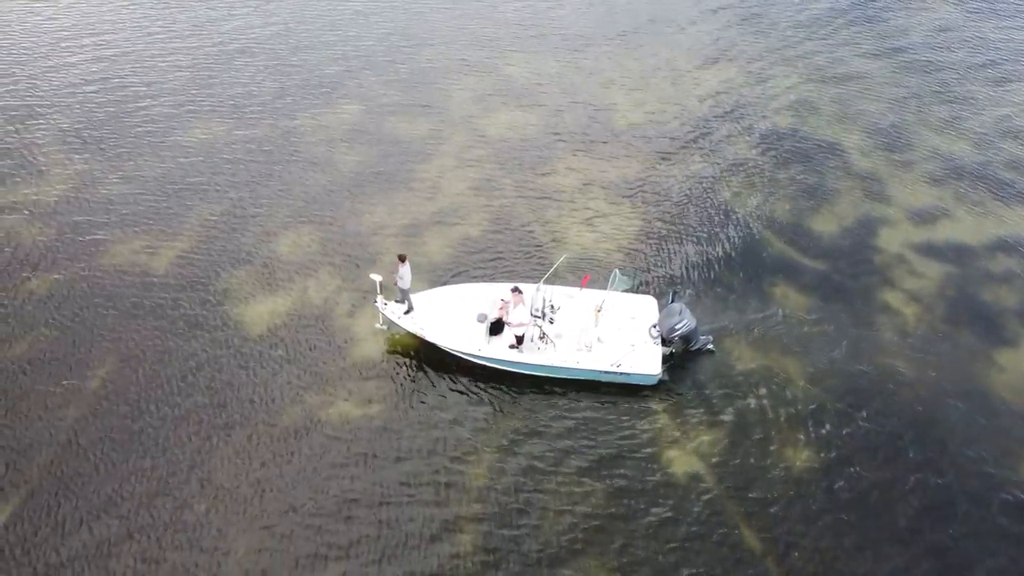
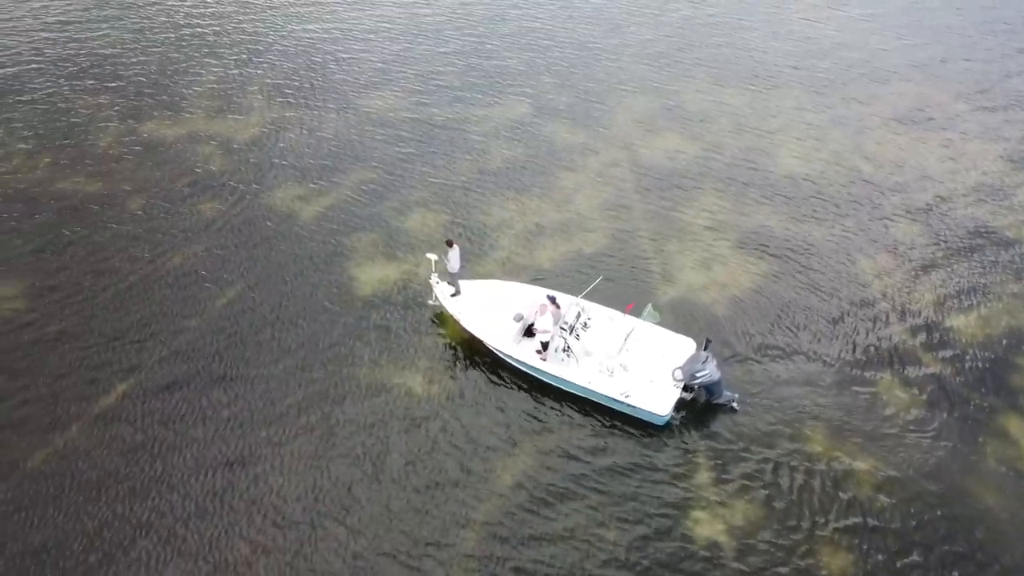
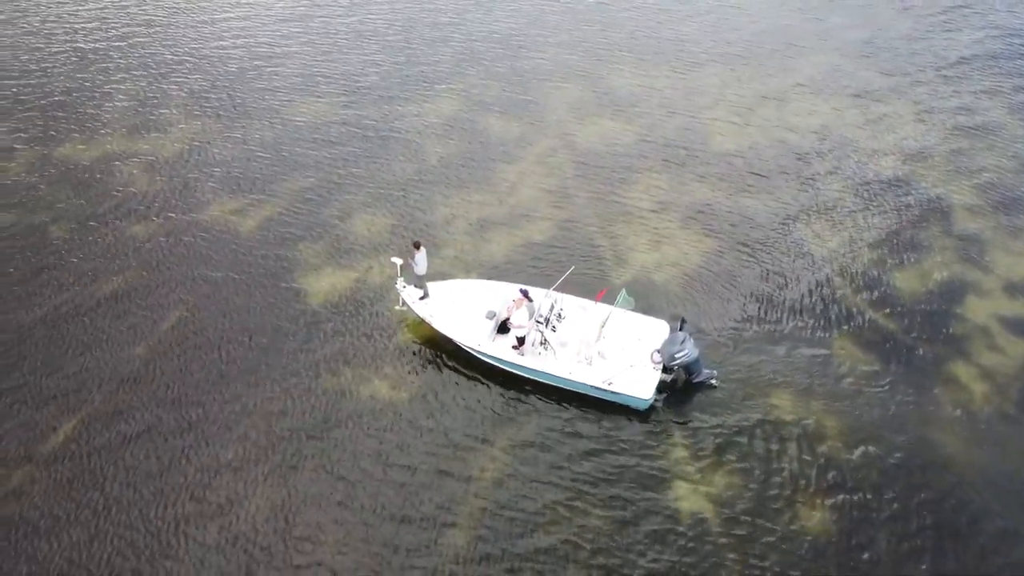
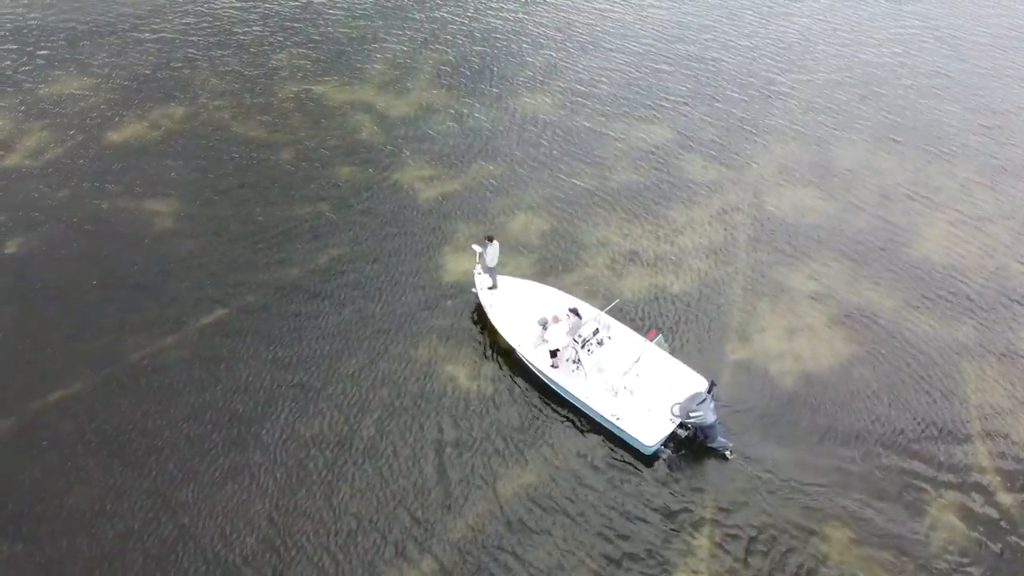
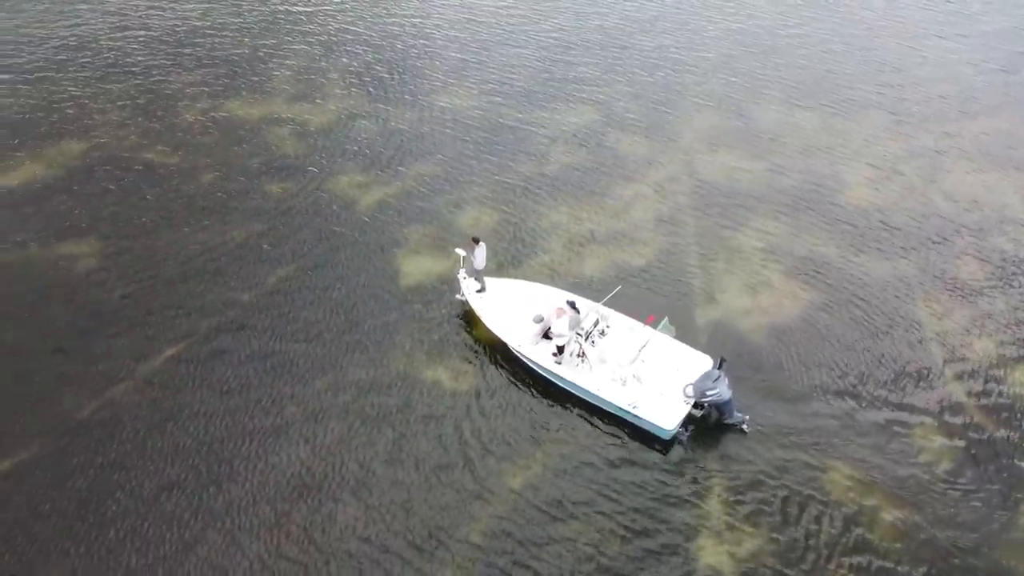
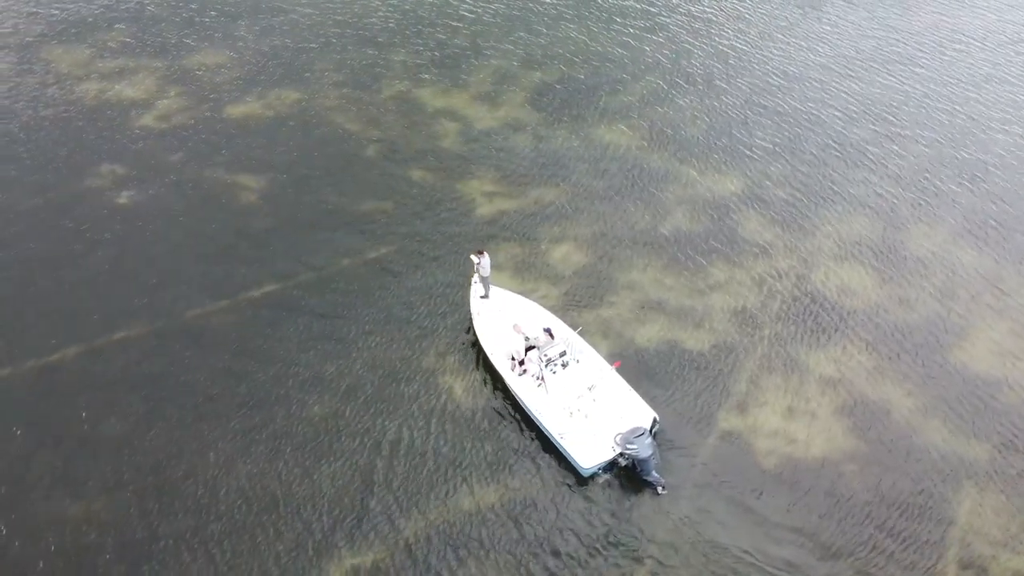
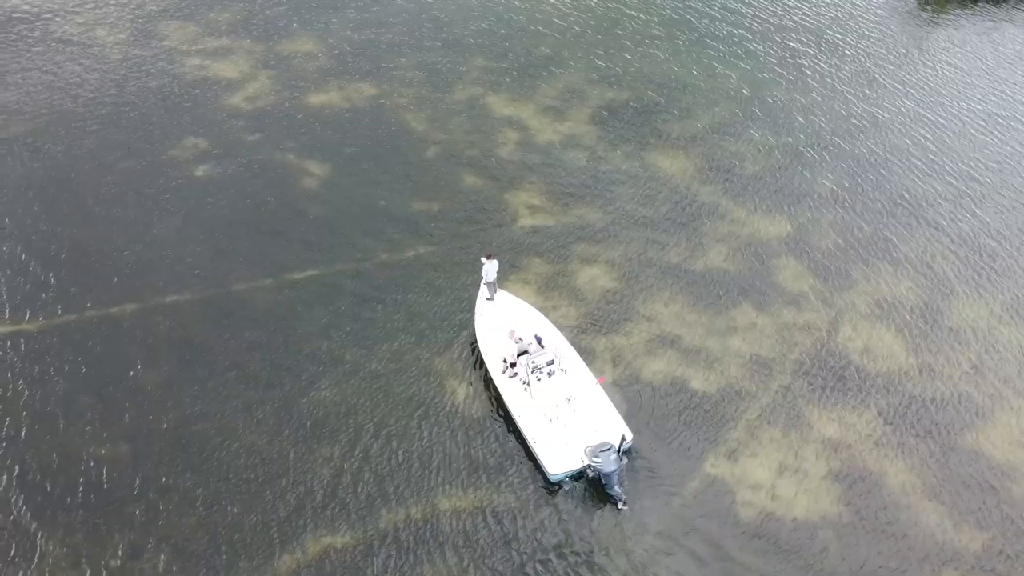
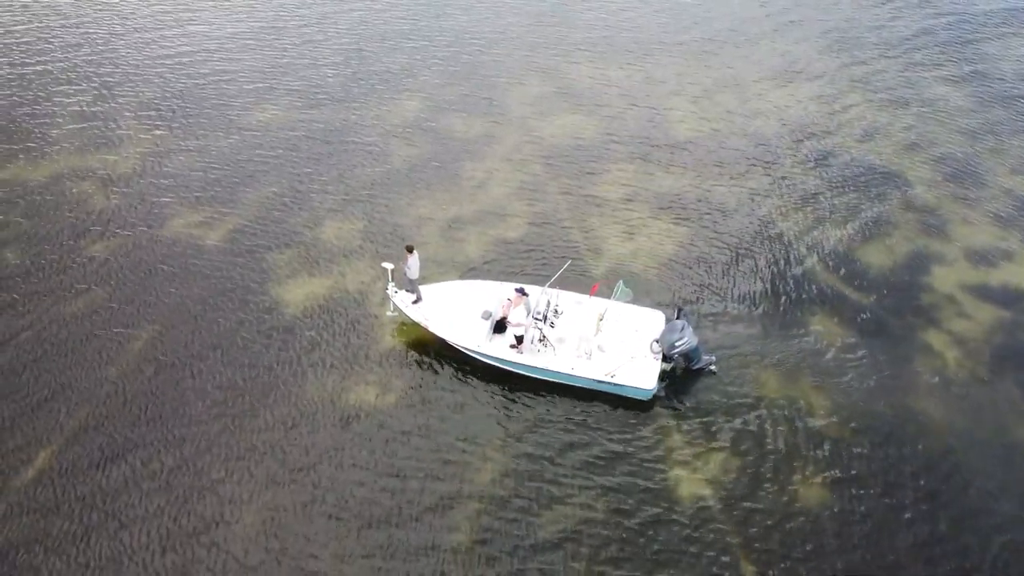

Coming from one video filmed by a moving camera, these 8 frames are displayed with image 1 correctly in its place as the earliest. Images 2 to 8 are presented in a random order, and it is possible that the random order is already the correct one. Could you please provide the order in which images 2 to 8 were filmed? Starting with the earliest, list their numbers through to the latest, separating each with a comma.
8, 3, 2, 5, 4, 6, 7
